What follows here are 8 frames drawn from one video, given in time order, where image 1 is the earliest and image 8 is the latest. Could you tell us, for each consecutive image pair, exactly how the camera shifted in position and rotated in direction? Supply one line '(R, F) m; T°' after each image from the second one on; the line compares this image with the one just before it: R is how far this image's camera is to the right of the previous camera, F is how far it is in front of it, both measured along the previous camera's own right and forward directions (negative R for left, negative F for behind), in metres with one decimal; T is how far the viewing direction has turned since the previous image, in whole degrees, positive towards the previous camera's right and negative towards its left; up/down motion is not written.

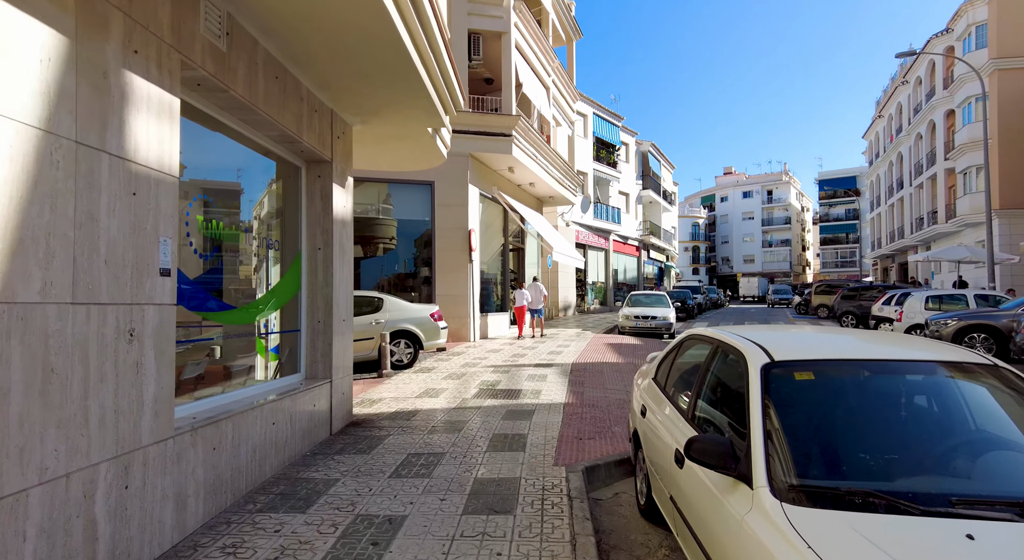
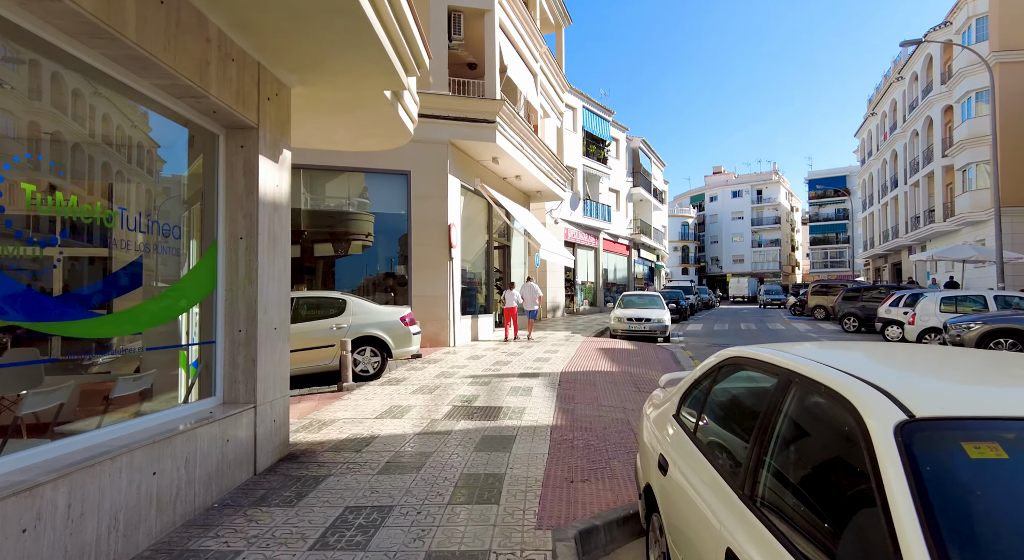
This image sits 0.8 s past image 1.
(+0.1, +1.0) m; +1°
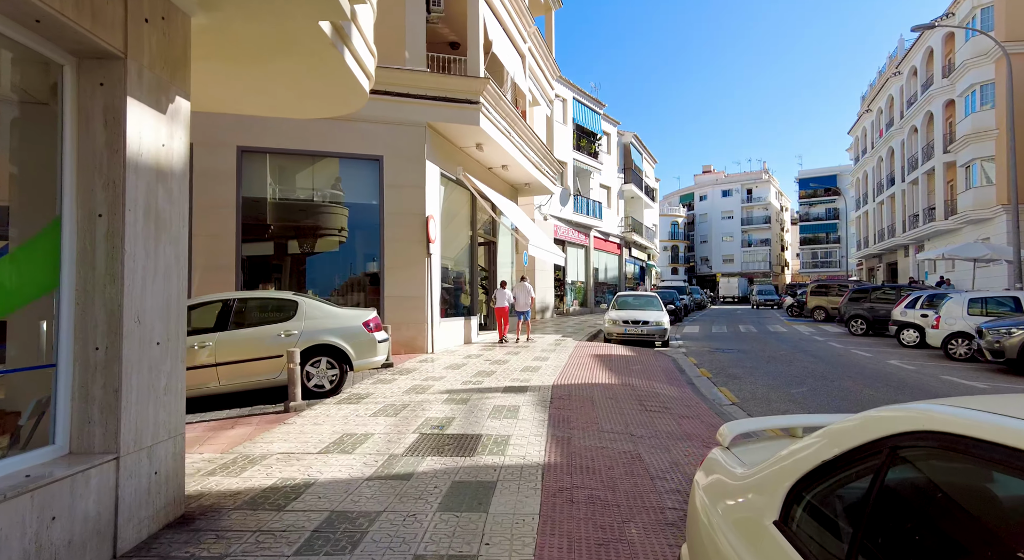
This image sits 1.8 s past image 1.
(+0.1, +1.2) m; +1°
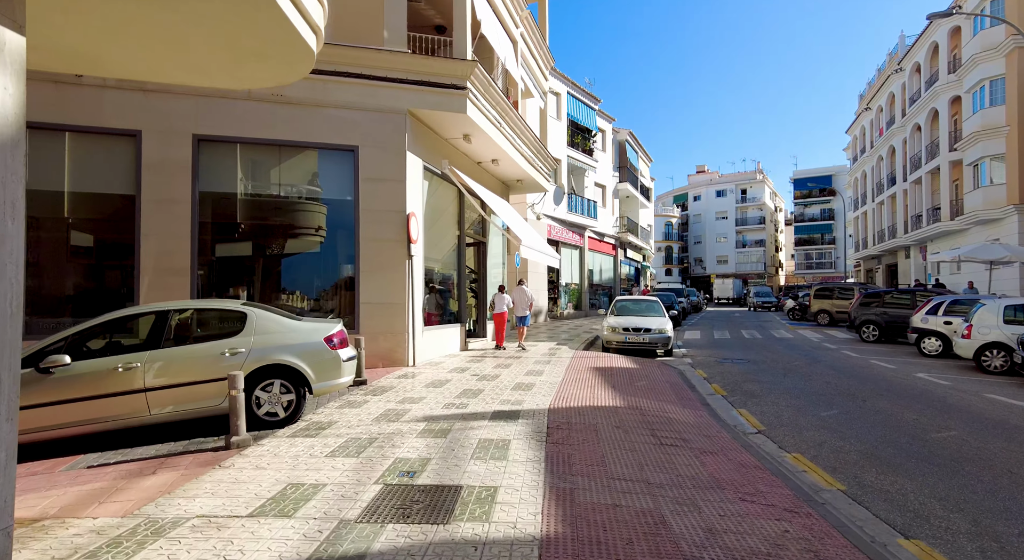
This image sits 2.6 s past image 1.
(0.0, +1.0) m; +1°
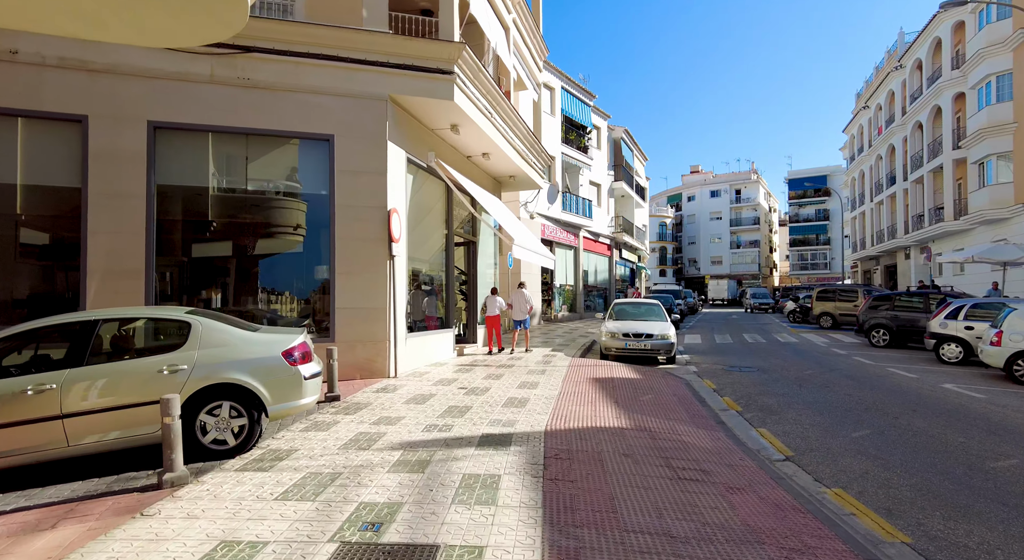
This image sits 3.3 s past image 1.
(0.0, +0.8) m; +1°
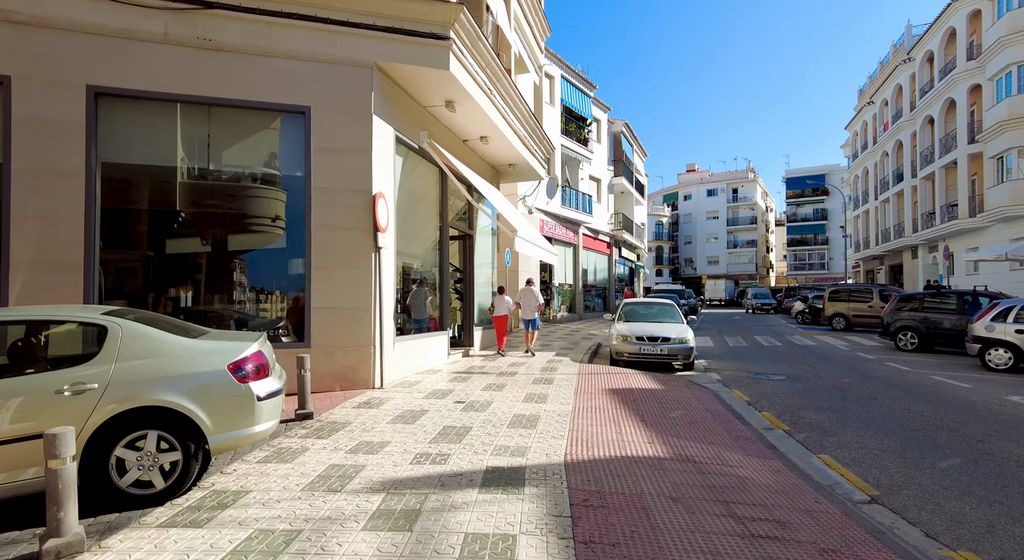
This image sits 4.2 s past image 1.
(-0.2, +1.1) m; +1°
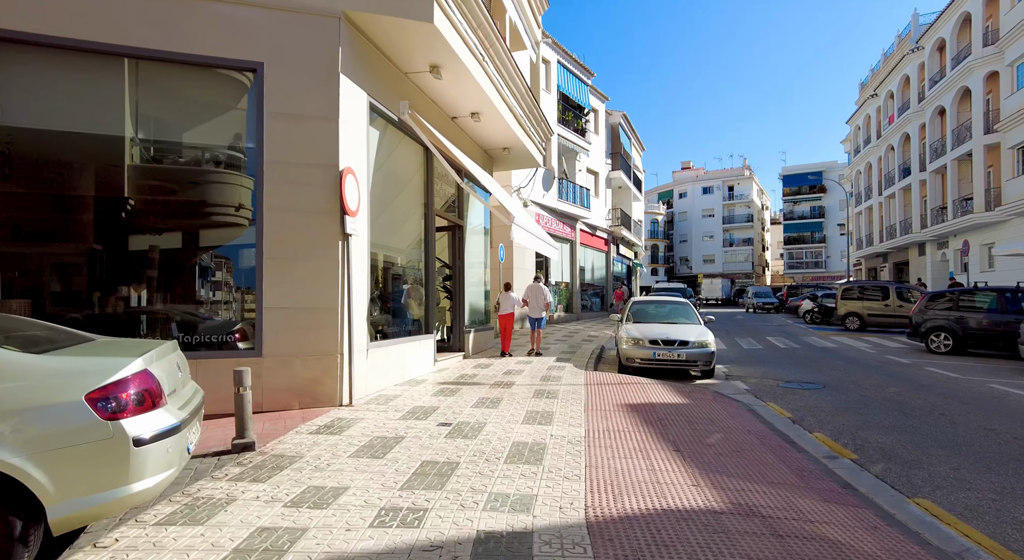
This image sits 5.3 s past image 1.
(-0.1, +1.3) m; +1°
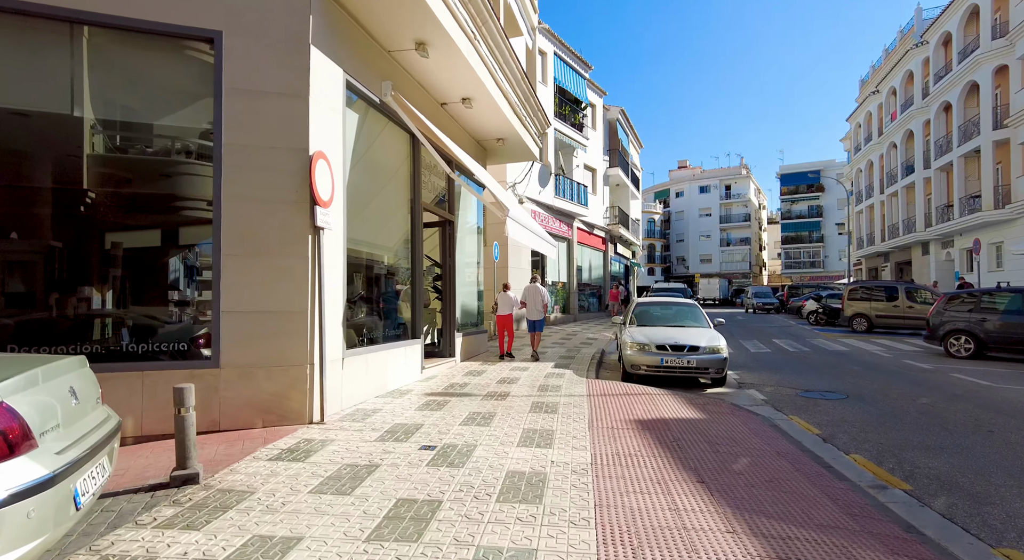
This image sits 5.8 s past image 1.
(0.0, +0.7) m; +1°
